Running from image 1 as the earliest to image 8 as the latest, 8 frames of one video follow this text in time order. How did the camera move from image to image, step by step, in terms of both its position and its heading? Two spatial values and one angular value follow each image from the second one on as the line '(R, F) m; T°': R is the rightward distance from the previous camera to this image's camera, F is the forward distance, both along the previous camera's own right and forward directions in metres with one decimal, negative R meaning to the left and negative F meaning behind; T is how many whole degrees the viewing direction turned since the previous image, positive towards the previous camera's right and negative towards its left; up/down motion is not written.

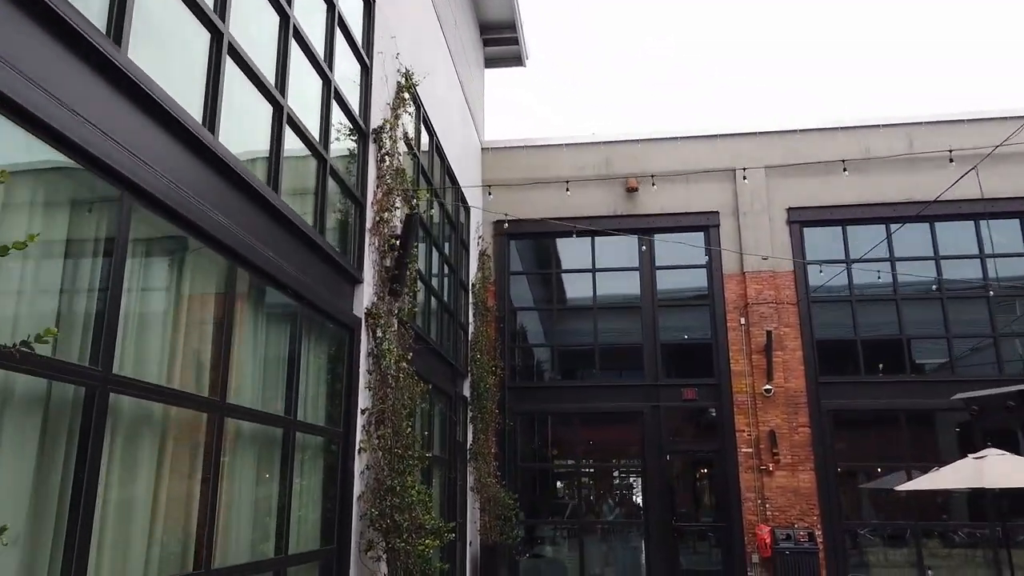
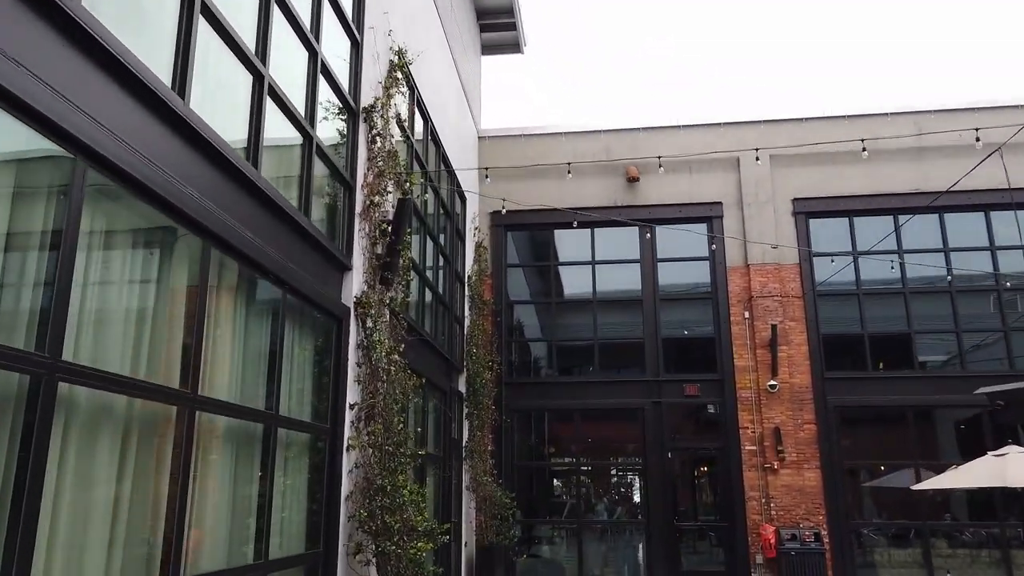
(0.0, +0.3) m; 0°
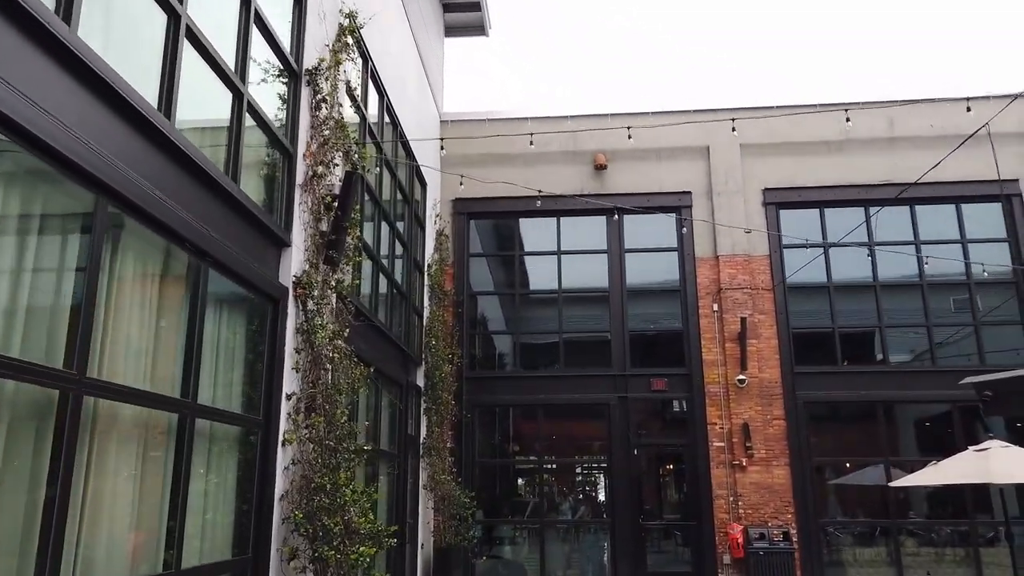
(+0.1, +0.5) m; +2°
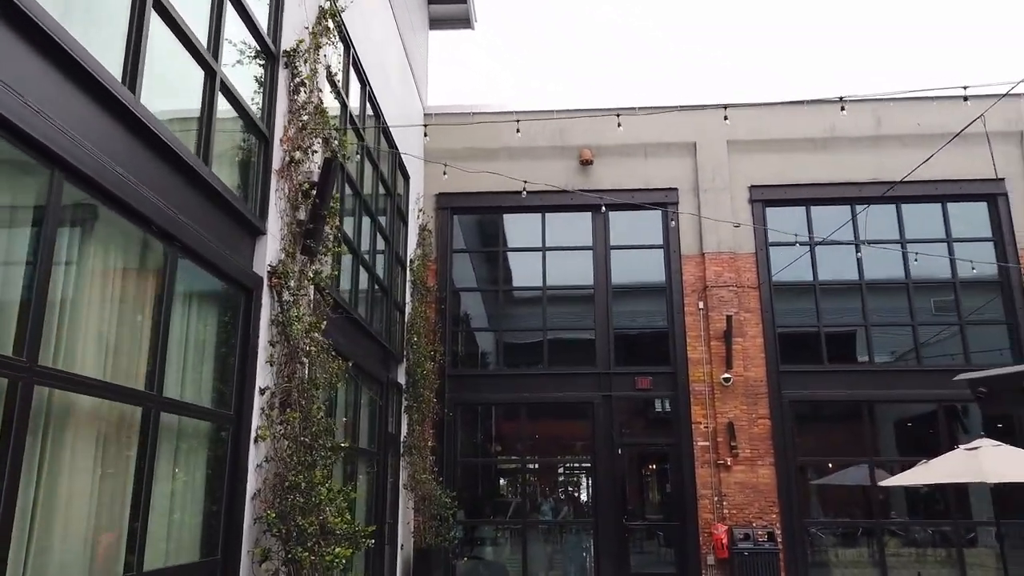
(0.0, +0.2) m; +1°
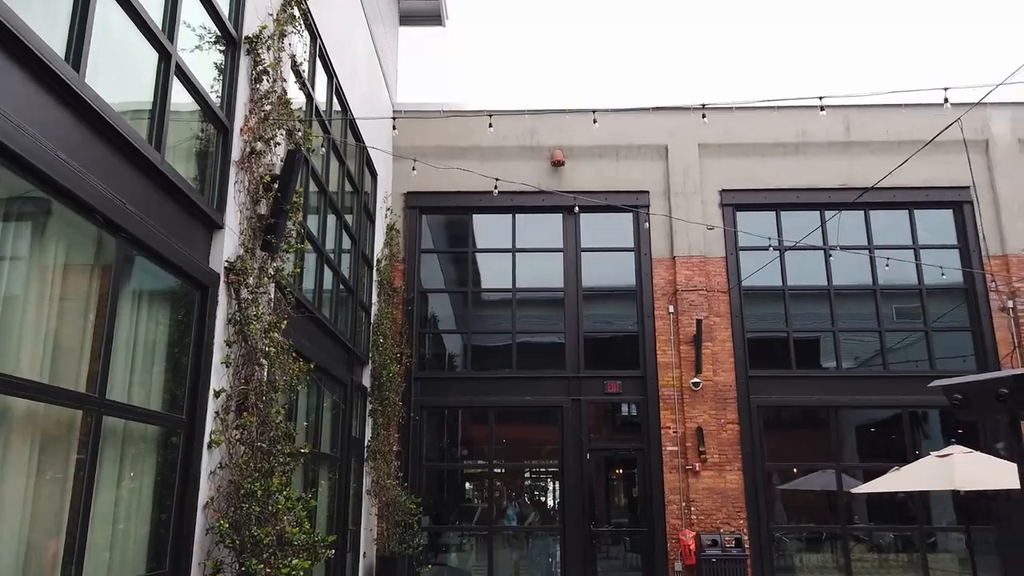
(0.0, +0.2) m; +2°
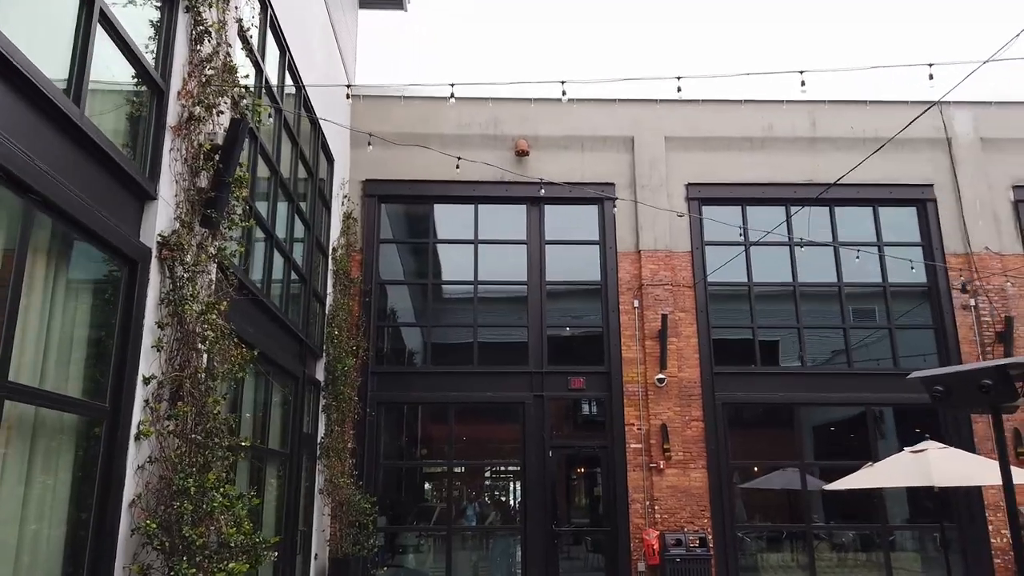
(0.0, +0.3) m; +3°
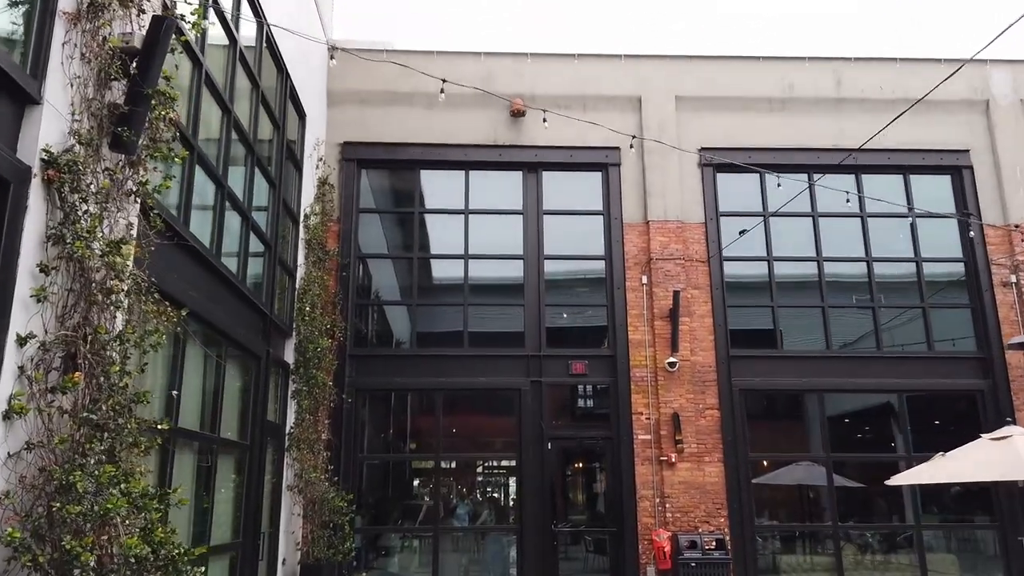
(0.0, +1.0) m; +1°
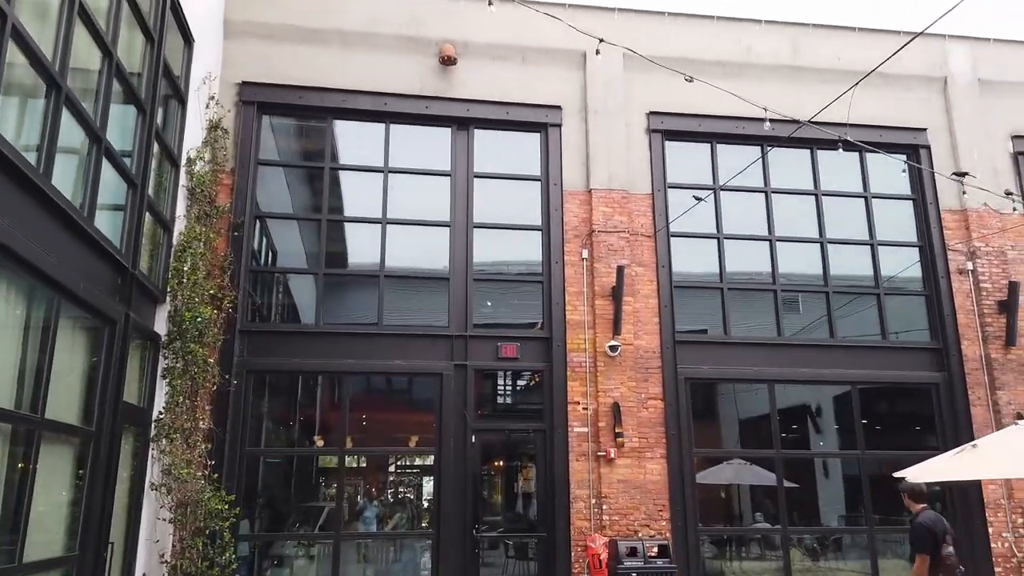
(0.0, +1.1) m; +6°
